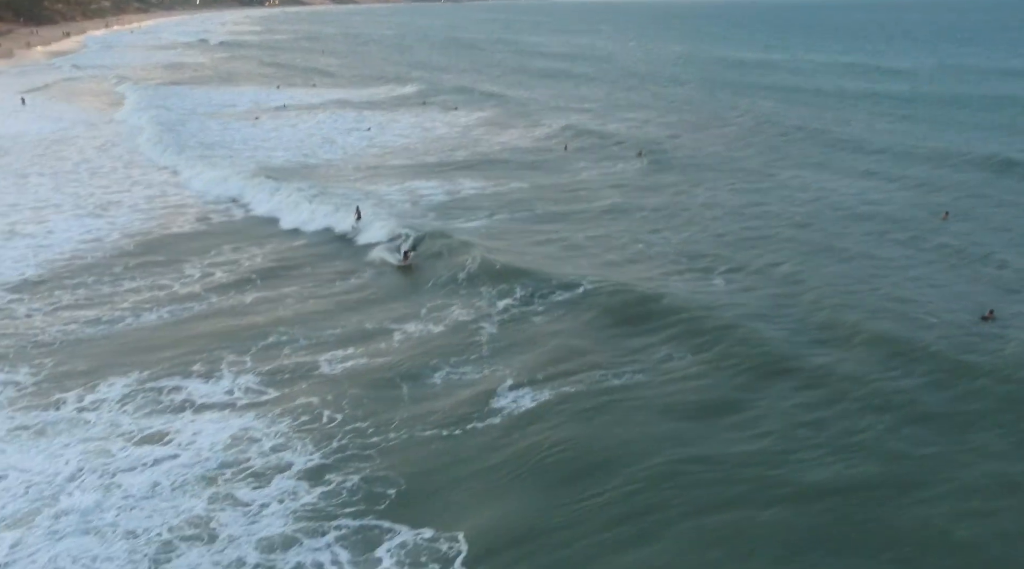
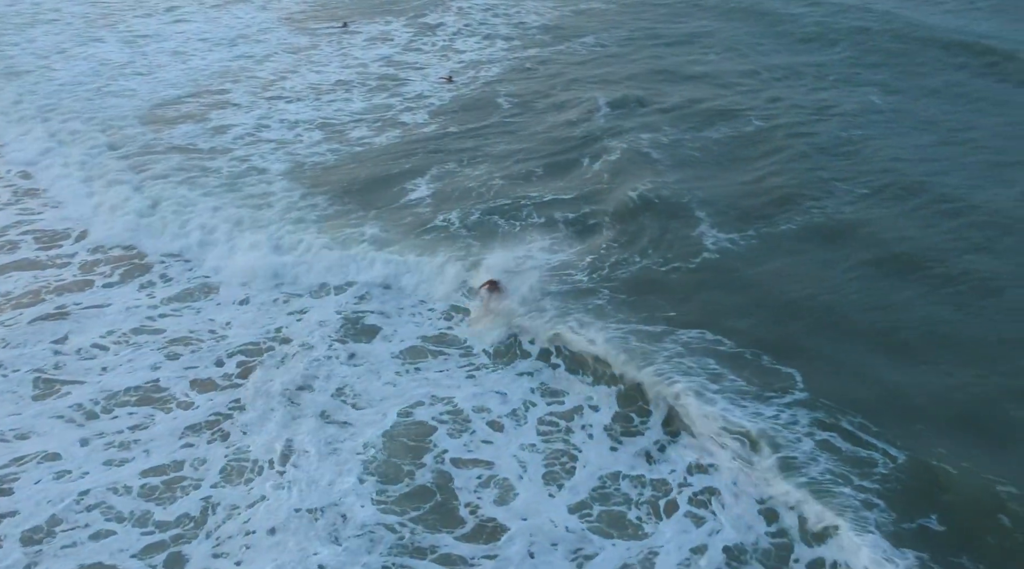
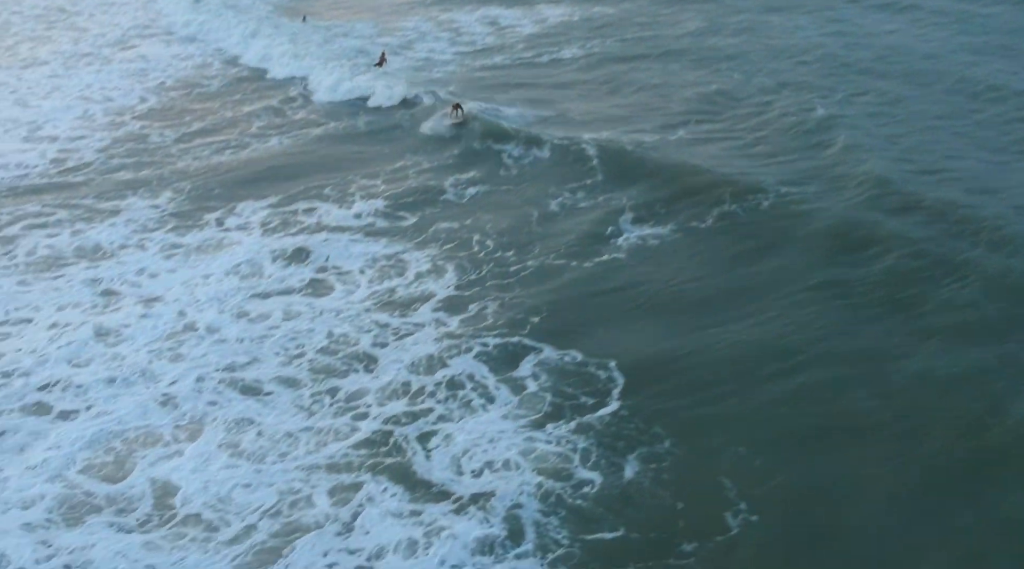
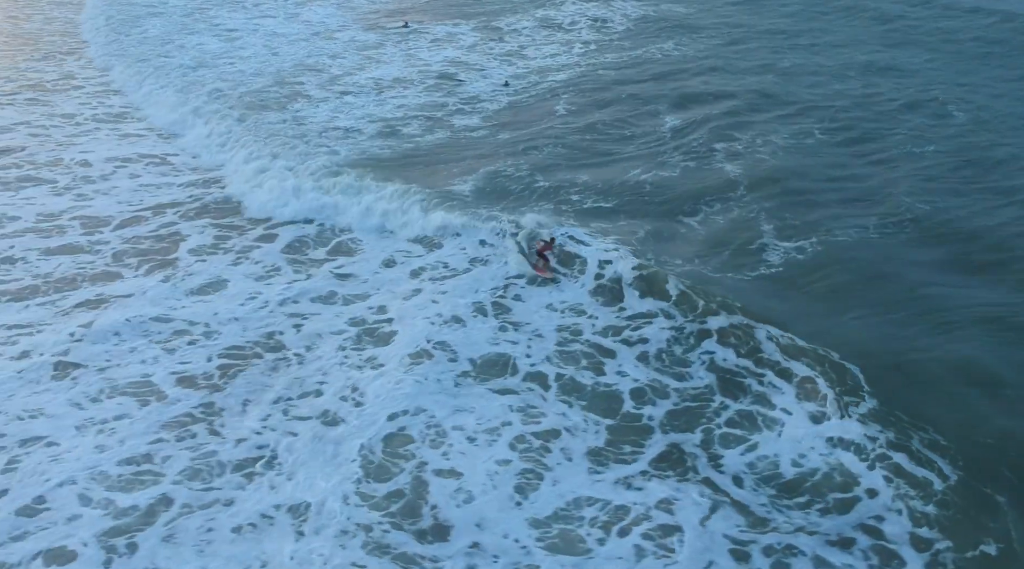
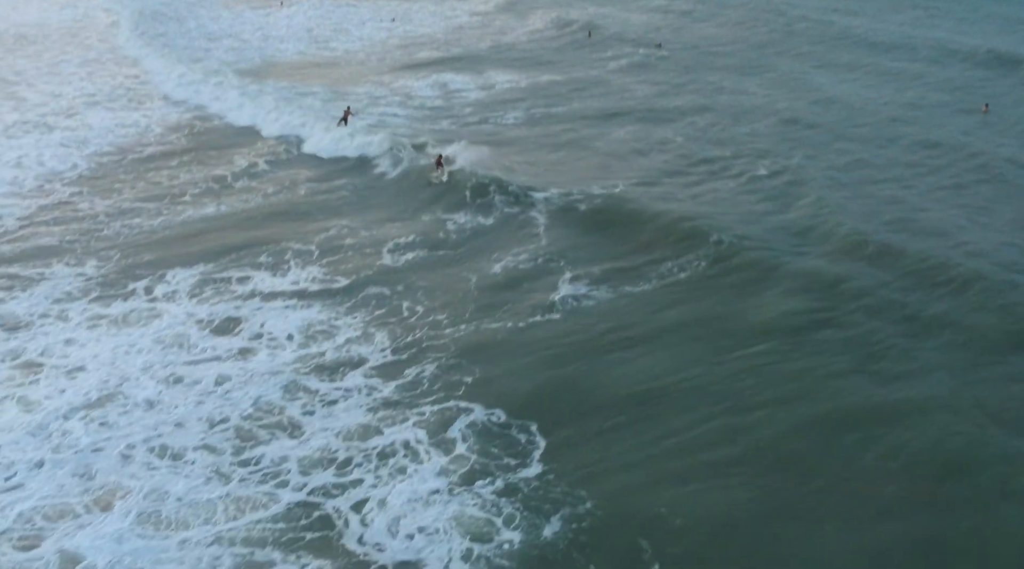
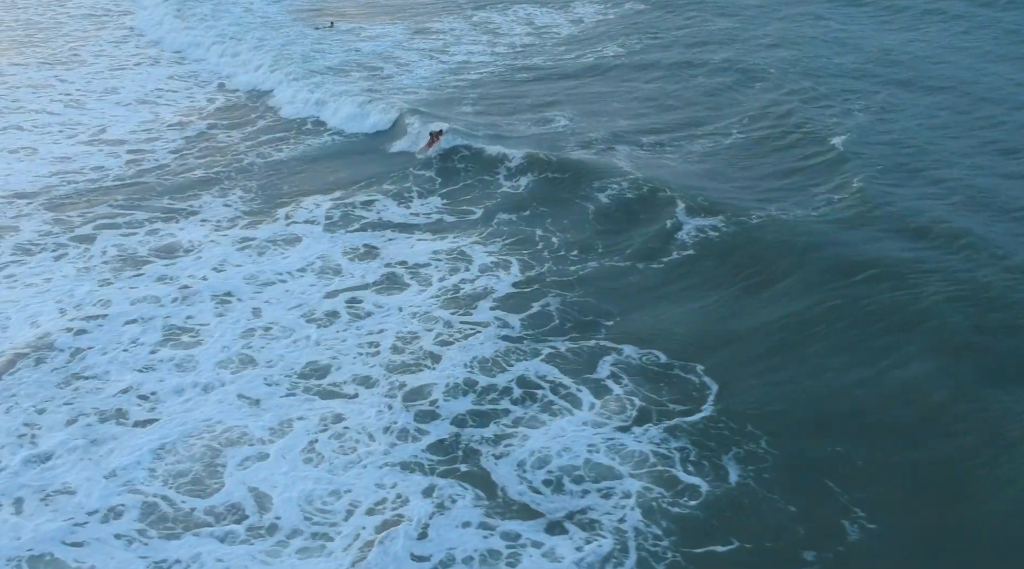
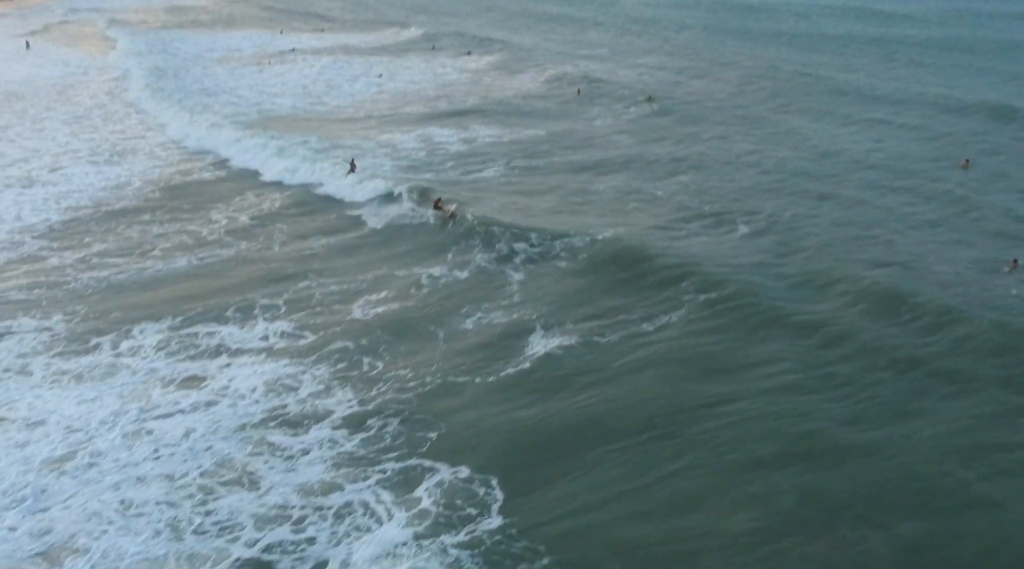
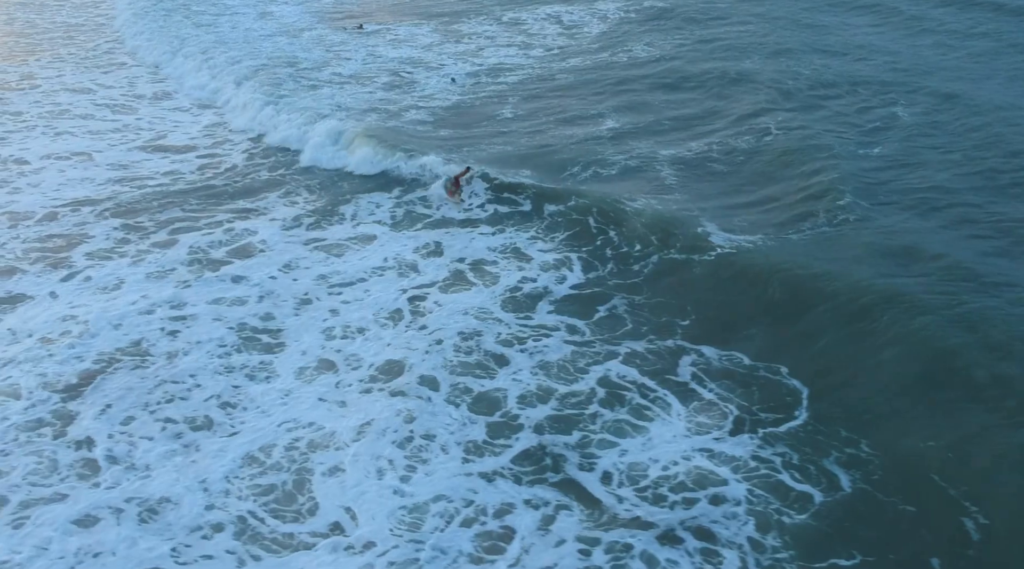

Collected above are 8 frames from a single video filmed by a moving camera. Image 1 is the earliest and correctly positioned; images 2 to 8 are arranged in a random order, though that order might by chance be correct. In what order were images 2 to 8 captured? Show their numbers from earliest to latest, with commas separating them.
7, 5, 3, 6, 8, 4, 2
